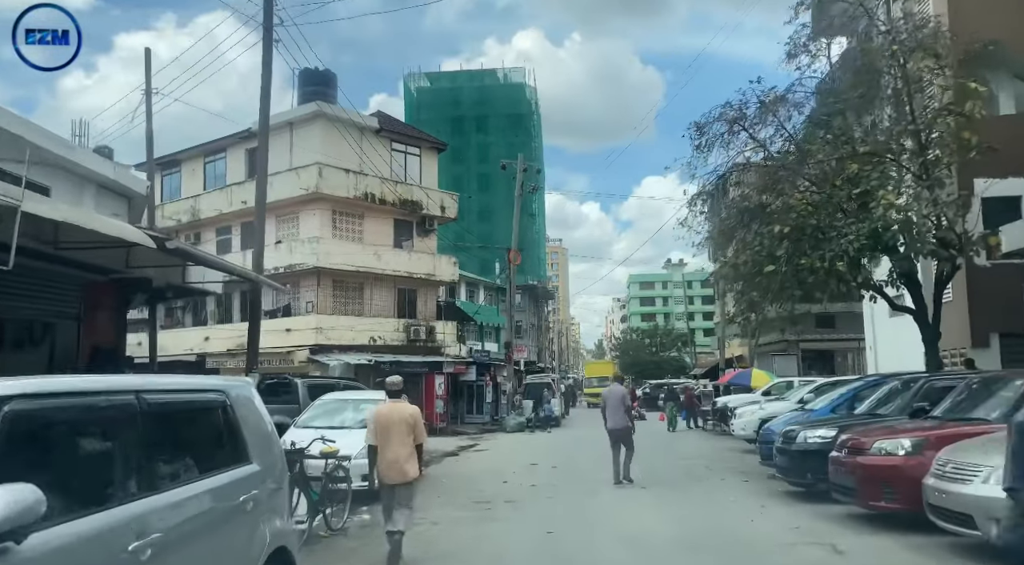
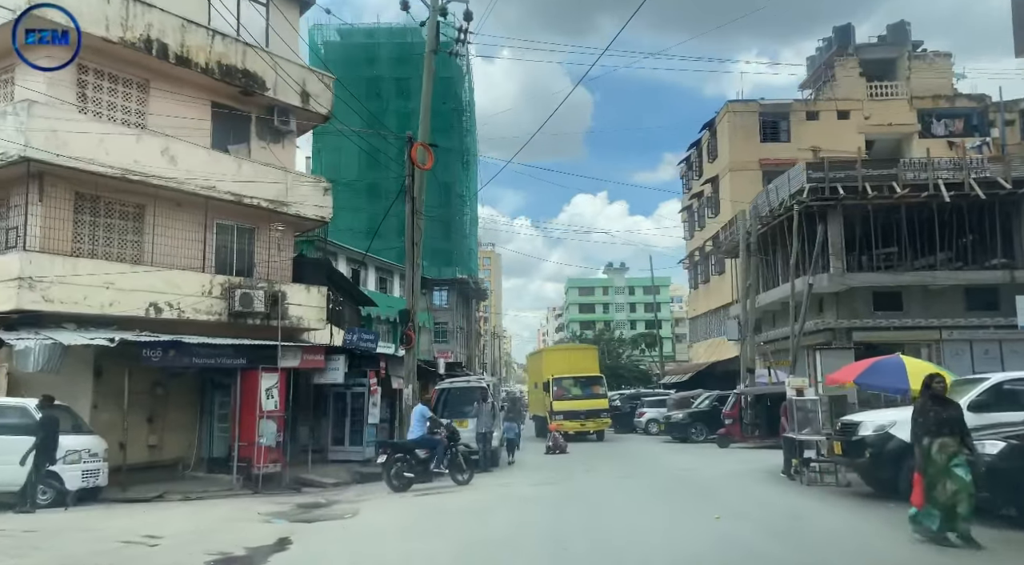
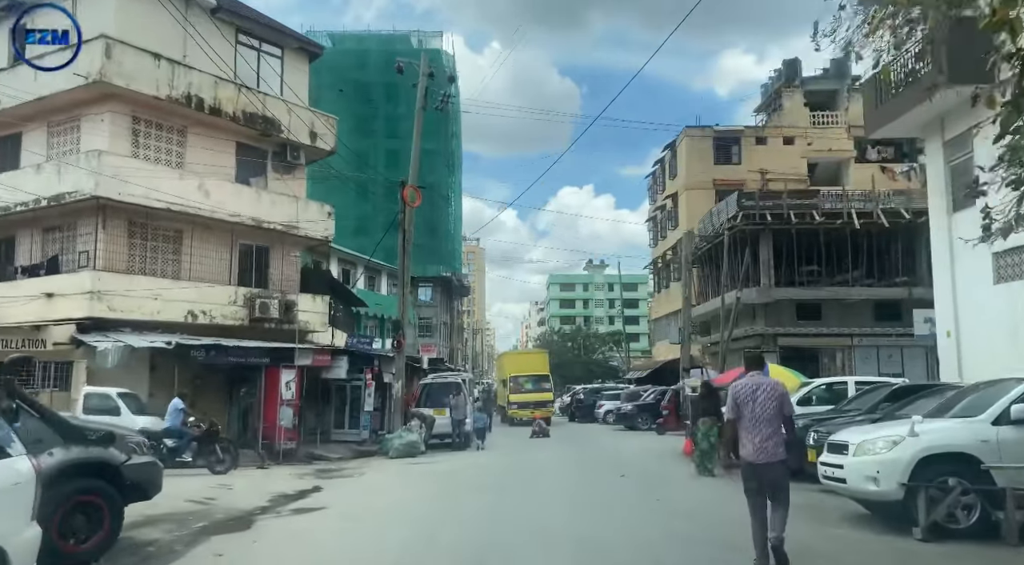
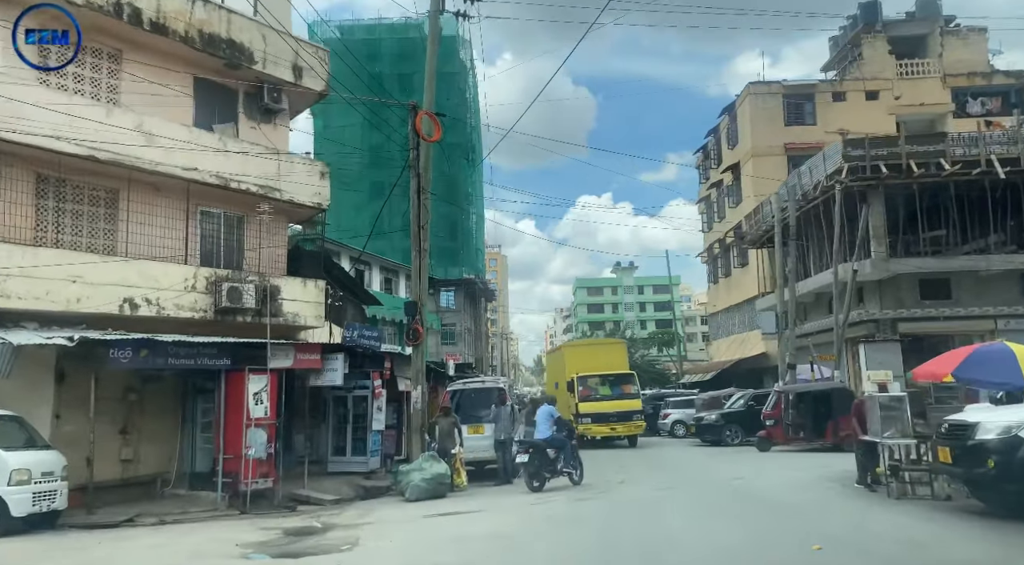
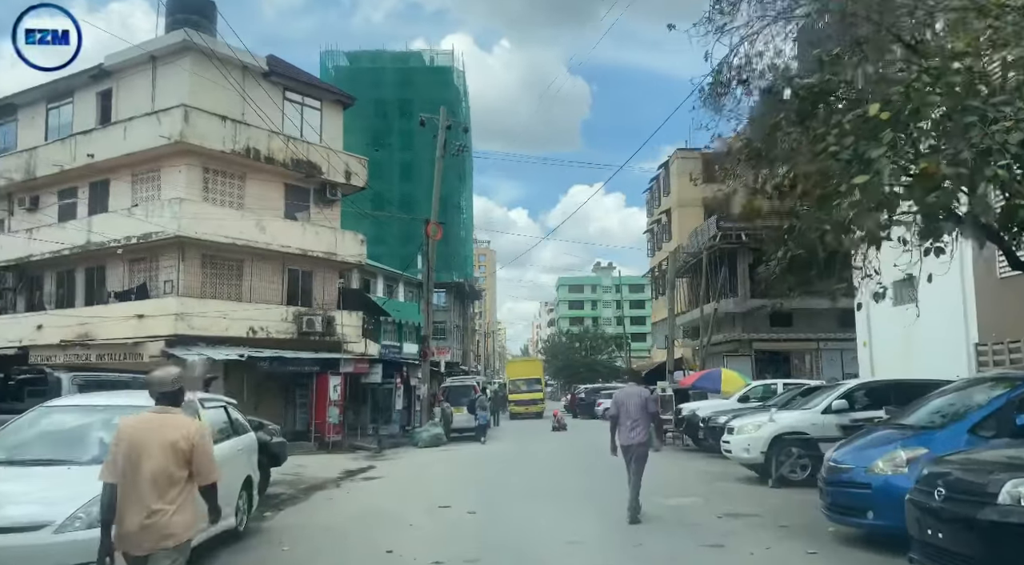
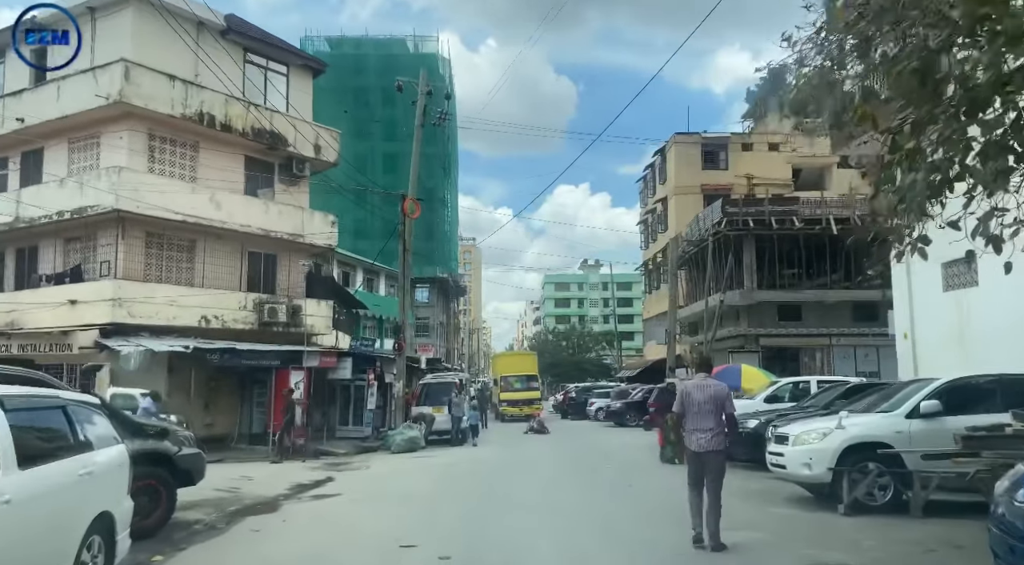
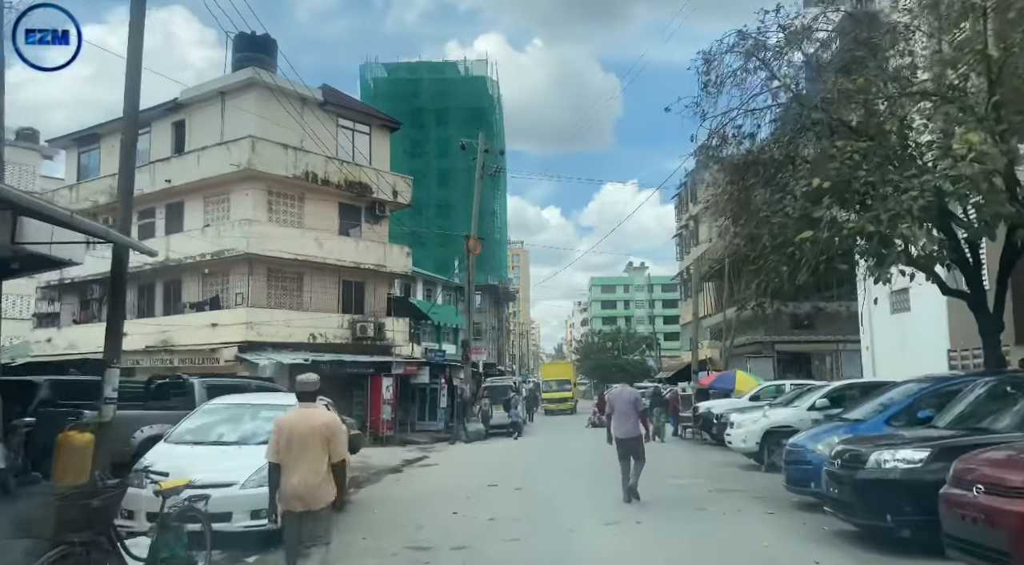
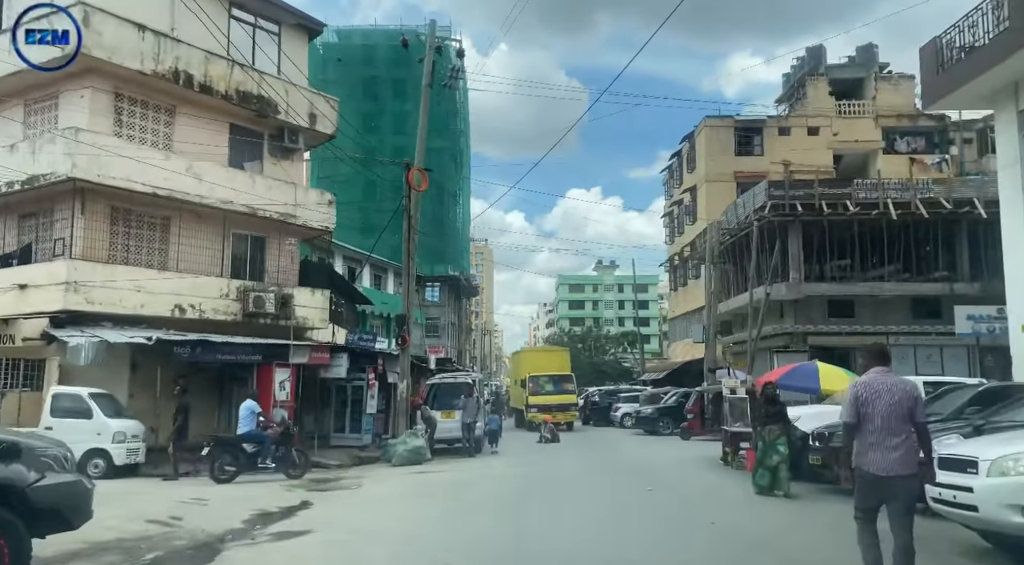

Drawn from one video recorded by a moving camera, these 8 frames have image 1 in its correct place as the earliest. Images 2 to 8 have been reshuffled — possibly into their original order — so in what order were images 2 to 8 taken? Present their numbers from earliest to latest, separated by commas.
7, 5, 6, 3, 8, 2, 4
